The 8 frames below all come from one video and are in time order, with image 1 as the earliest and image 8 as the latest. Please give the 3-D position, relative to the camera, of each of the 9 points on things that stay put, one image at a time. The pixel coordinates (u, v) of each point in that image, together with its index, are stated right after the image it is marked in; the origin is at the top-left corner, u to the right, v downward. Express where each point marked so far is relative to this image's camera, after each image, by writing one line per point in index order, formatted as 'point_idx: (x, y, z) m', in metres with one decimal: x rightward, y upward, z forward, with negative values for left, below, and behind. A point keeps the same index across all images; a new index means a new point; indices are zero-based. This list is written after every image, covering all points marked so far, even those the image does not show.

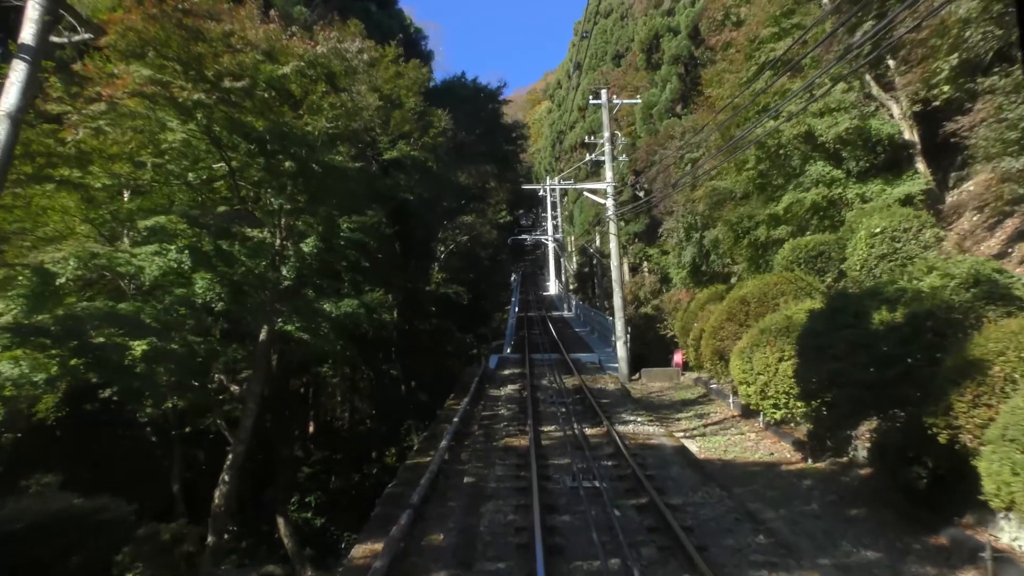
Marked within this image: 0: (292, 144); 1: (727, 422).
0: (-2.3, +1.5, +9.4) m
1: (+2.8, -1.7, +11.6) m
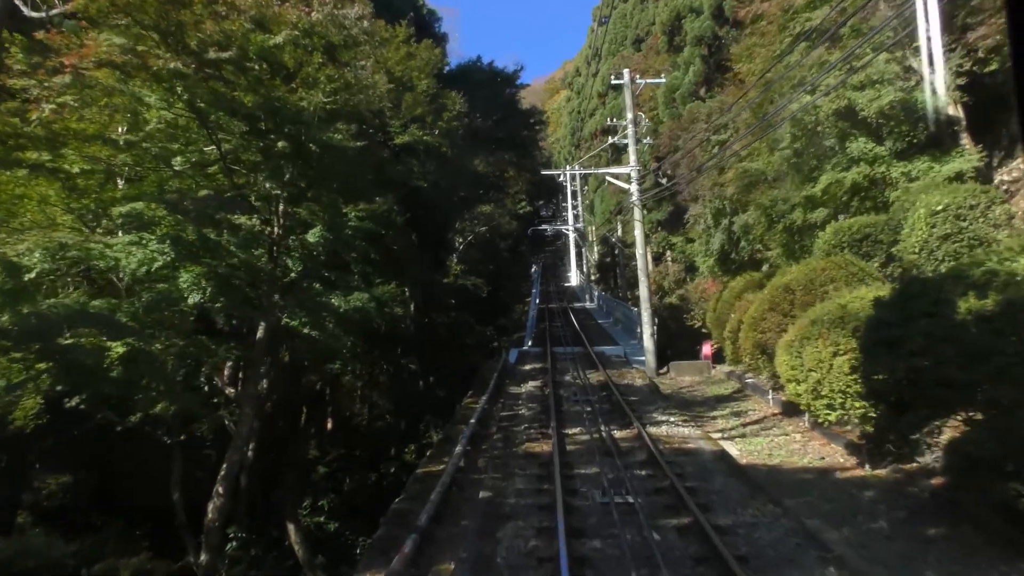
0: (-2.2, +1.6, +8.5) m
1: (+3.0, -1.6, +10.6) m
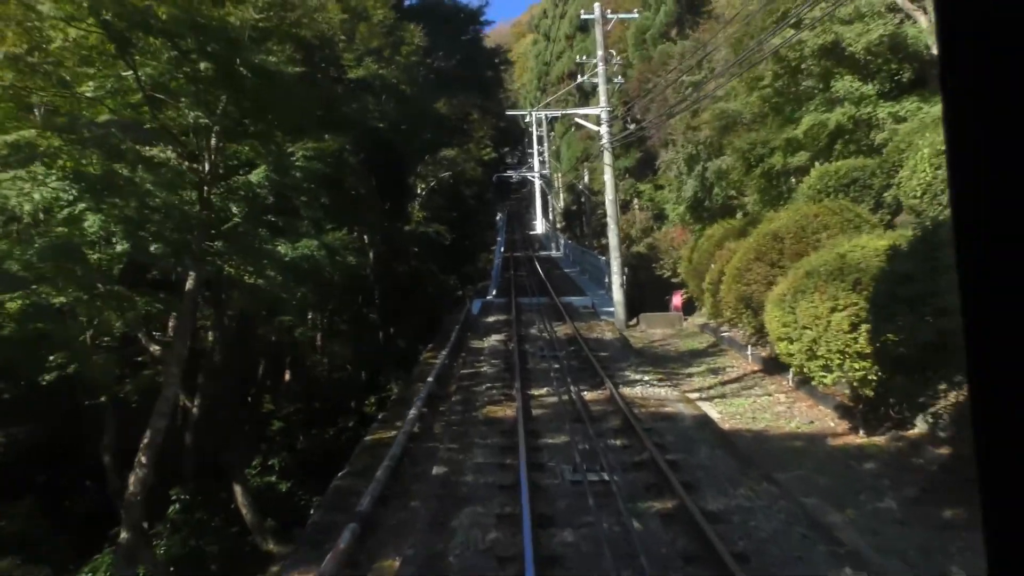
0: (-2.5, +2.0, +7.4) m
1: (+2.6, -1.0, +9.9) m
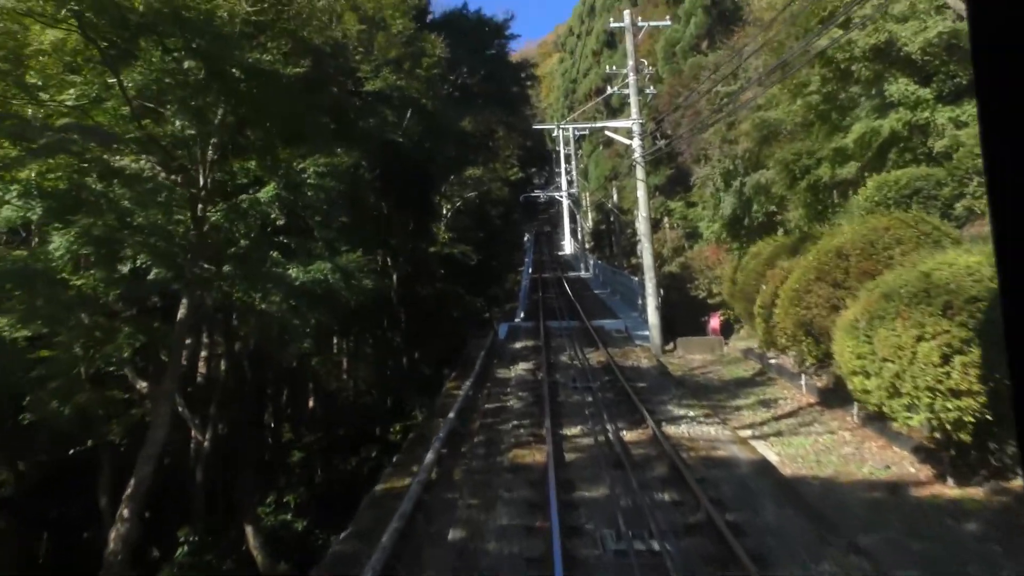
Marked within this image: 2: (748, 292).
0: (-2.3, +1.8, +6.6) m
1: (+2.9, -1.2, +8.8) m
2: (+2.9, -0.1, +10.9) m
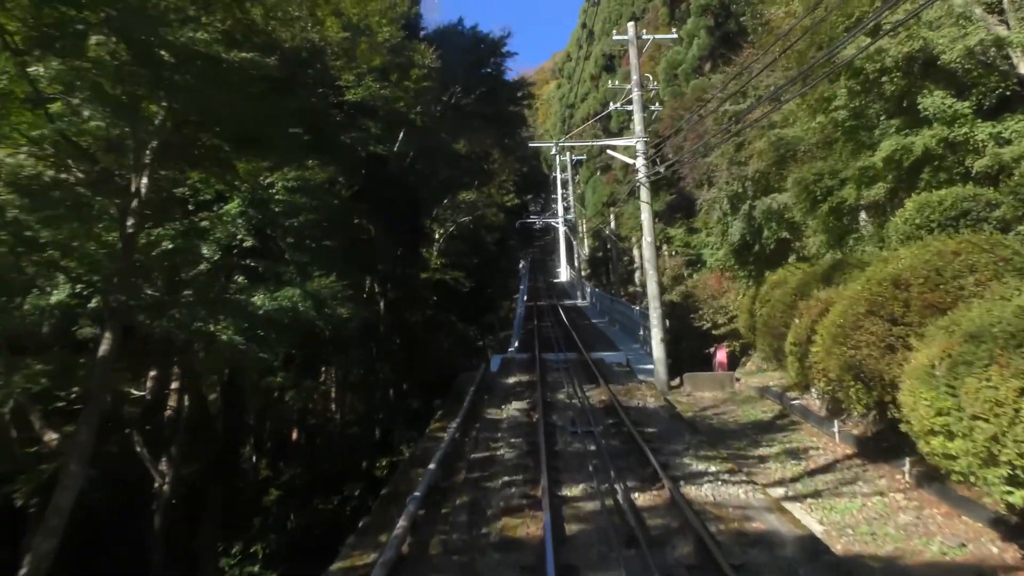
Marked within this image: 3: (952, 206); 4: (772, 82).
0: (-2.3, +1.6, +5.4) m
1: (+2.8, -1.5, +7.6) m
2: (+2.8, -0.4, +9.7) m
3: (+4.4, +0.8, +9.0) m
4: (+4.3, +3.4, +14.9) m
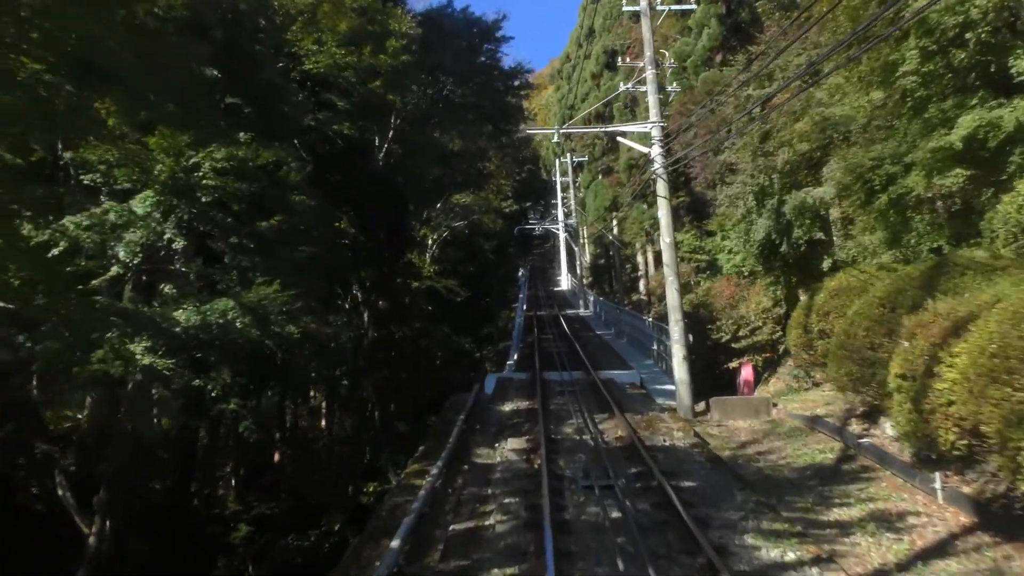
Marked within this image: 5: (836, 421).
0: (-2.4, +1.6, +3.3) m
1: (+2.8, -1.6, +5.4) m
2: (+2.8, -0.5, +7.5) m
3: (+4.4, +0.8, +6.8) m
4: (+4.3, +3.3, +12.8) m
5: (+3.5, -1.4, +9.5) m
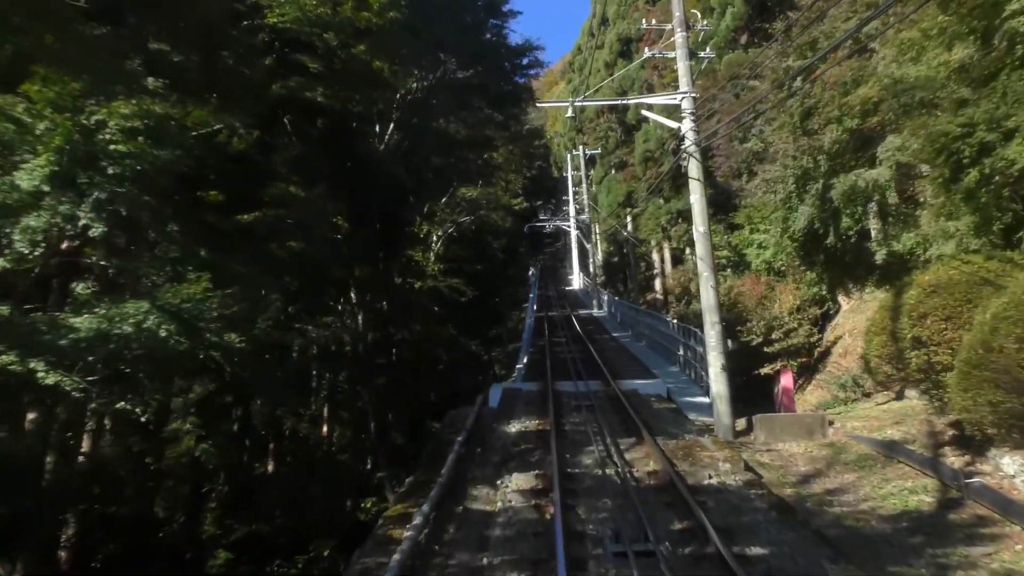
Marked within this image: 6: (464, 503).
0: (-2.4, +1.6, +1.4) m
1: (+2.8, -1.5, +3.5) m
2: (+2.8, -0.5, +5.6) m
3: (+4.4, +0.8, +4.9) m
4: (+4.3, +3.3, +10.9) m
5: (+3.5, -1.4, +7.6) m
6: (-0.4, -1.7, +7.1) m
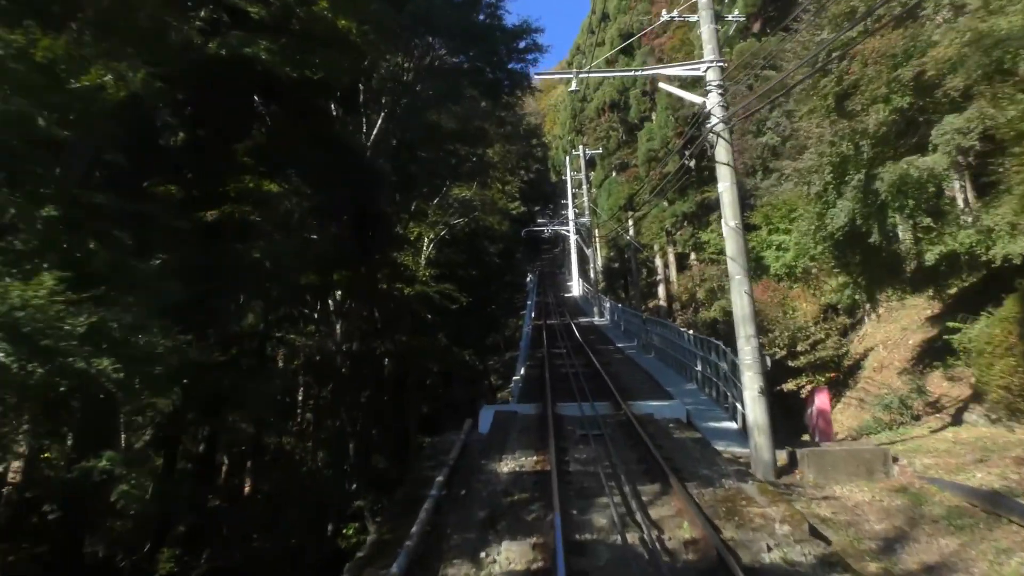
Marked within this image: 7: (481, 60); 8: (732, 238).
0: (-2.5, +1.6, -0.4) m
1: (+2.7, -1.5, +1.6) m
2: (+2.7, -0.5, +3.8) m
3: (+4.3, +0.8, +3.0) m
4: (+4.3, +3.3, +9.0) m
5: (+3.5, -1.4, +5.7) m
6: (-0.4, -1.7, +5.2) m
7: (-0.7, +4.7, +18.9) m
8: (+2.3, +0.5, +9.3) m
